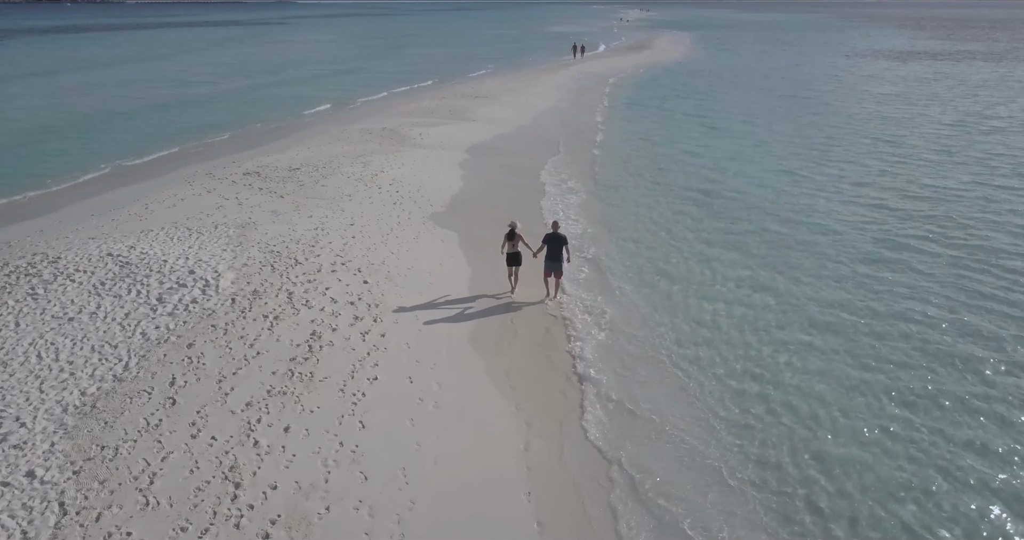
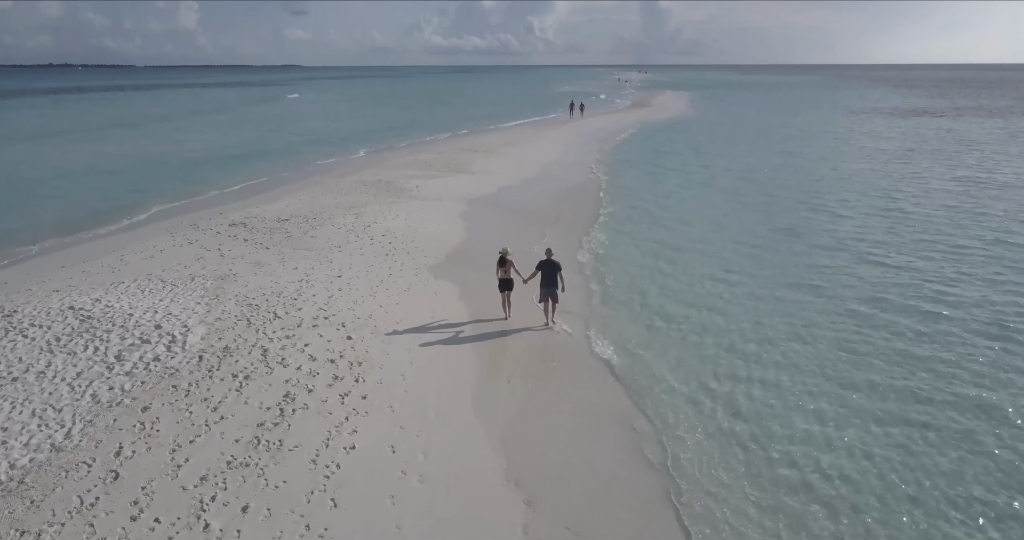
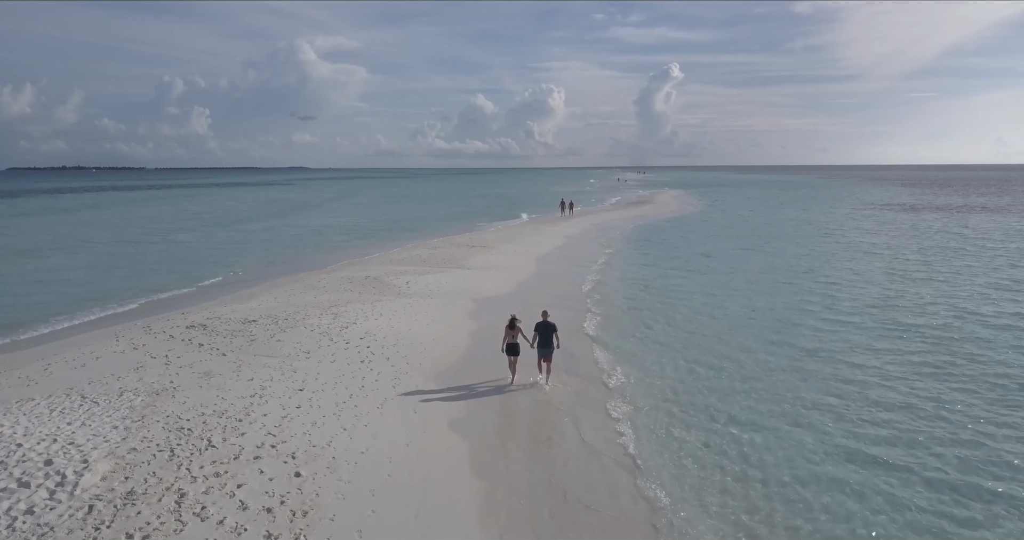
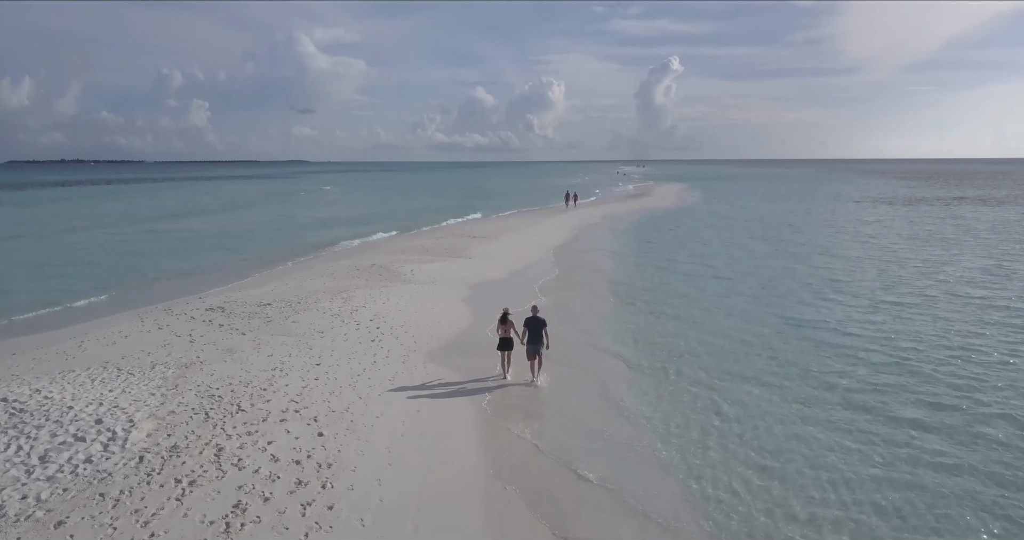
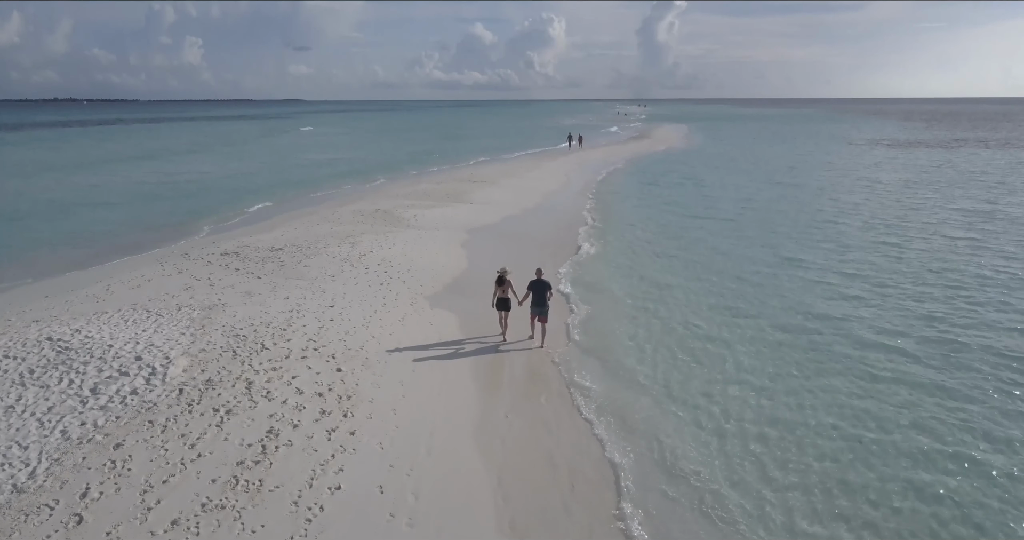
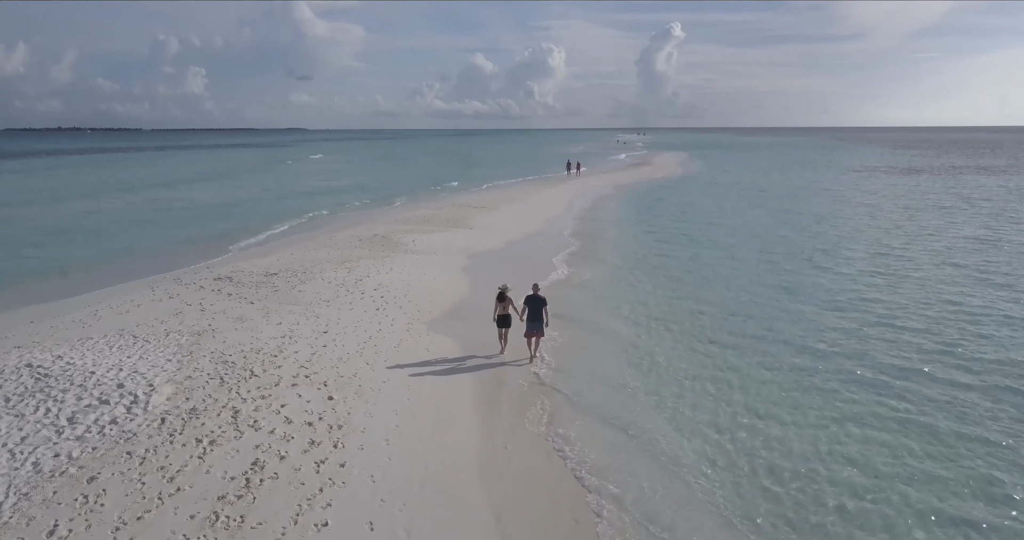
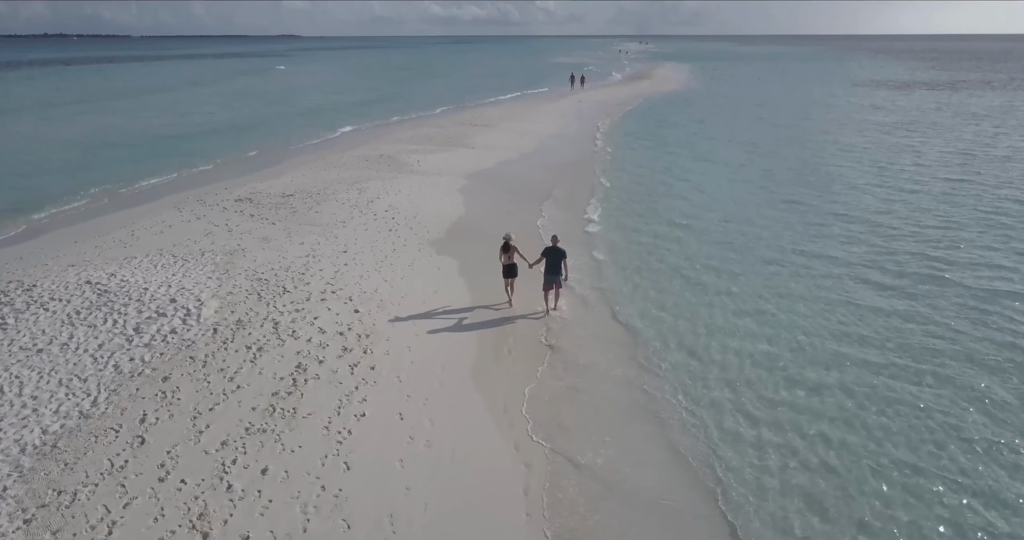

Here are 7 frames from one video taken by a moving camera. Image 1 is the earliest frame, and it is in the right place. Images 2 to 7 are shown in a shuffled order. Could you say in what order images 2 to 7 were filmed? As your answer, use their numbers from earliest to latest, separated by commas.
7, 2, 5, 6, 4, 3
